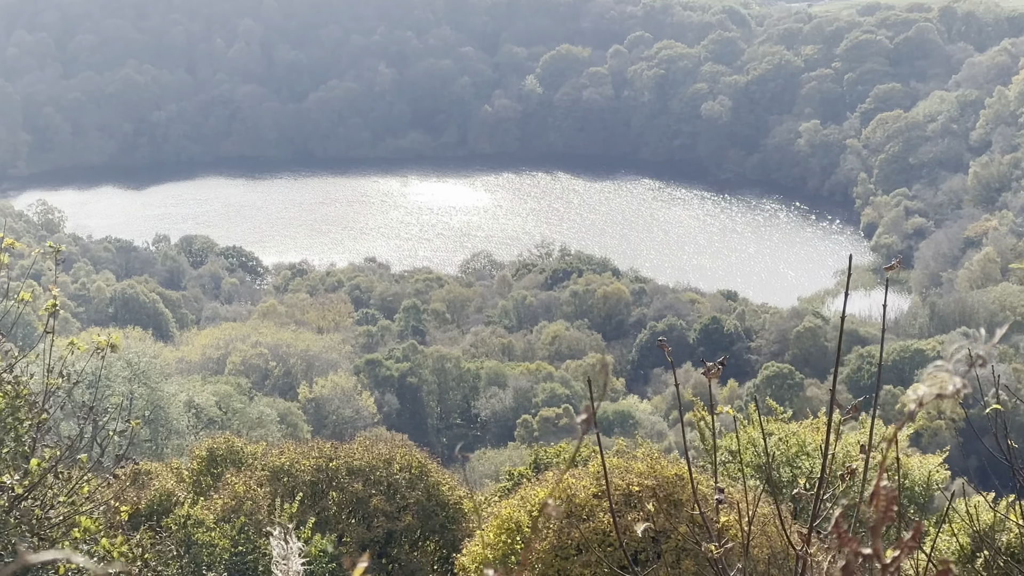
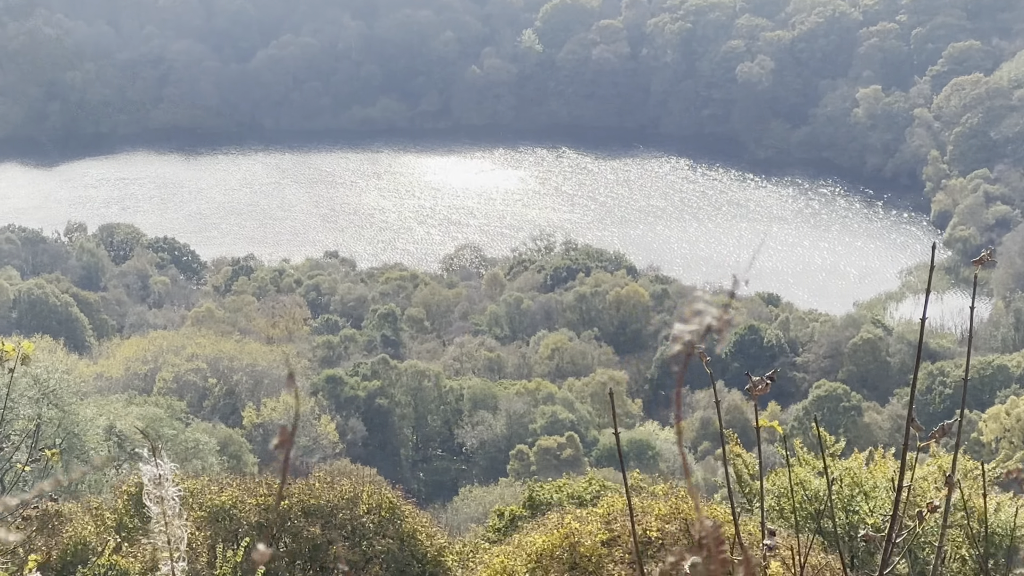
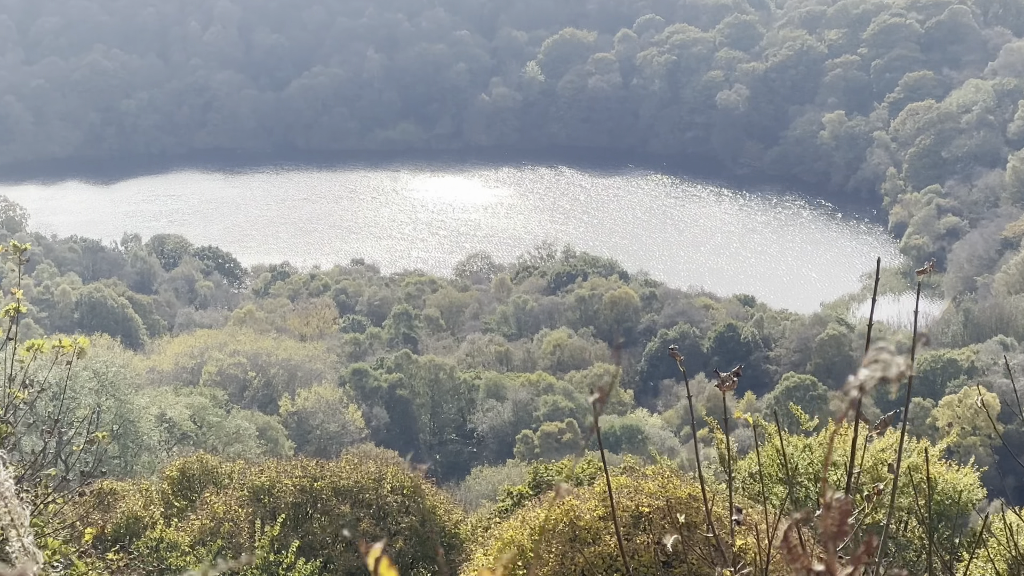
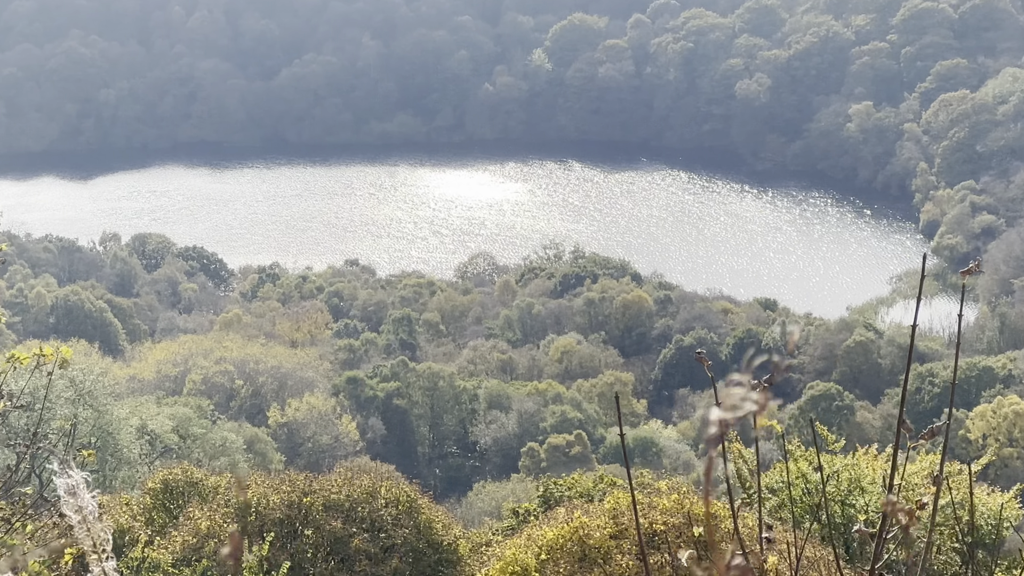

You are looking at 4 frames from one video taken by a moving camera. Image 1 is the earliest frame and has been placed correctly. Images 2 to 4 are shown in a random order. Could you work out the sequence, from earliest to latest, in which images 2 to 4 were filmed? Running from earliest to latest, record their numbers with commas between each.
3, 4, 2
